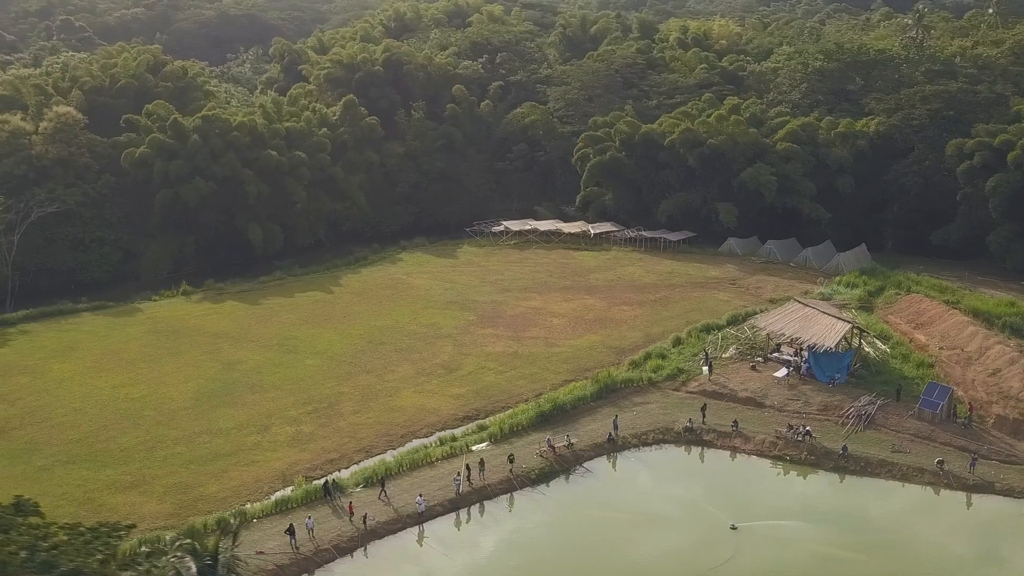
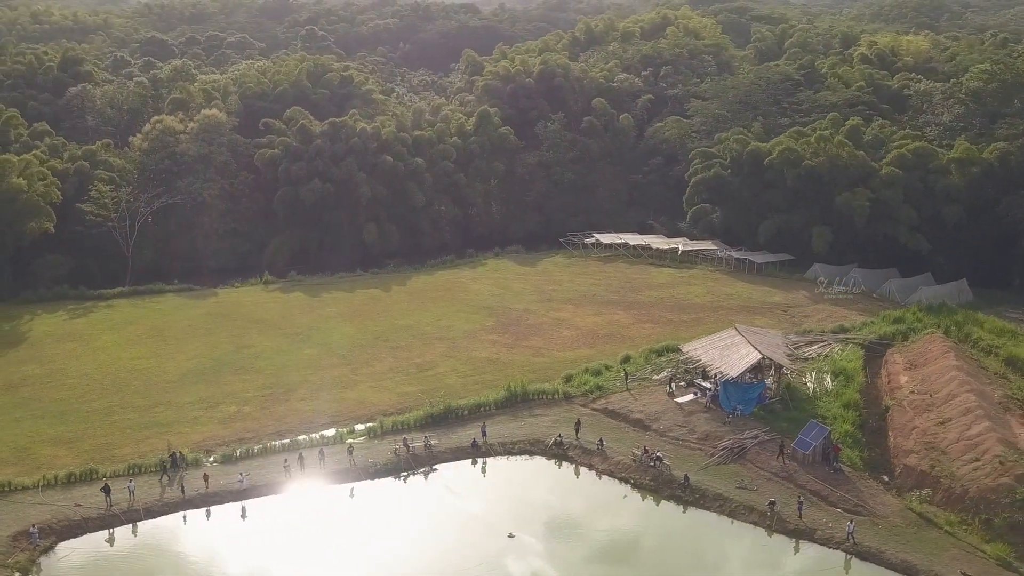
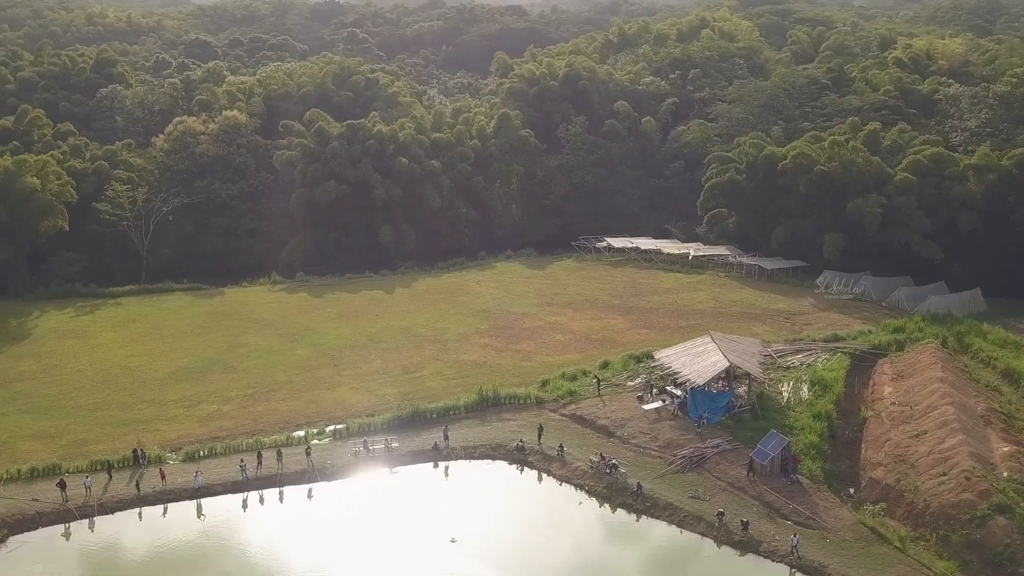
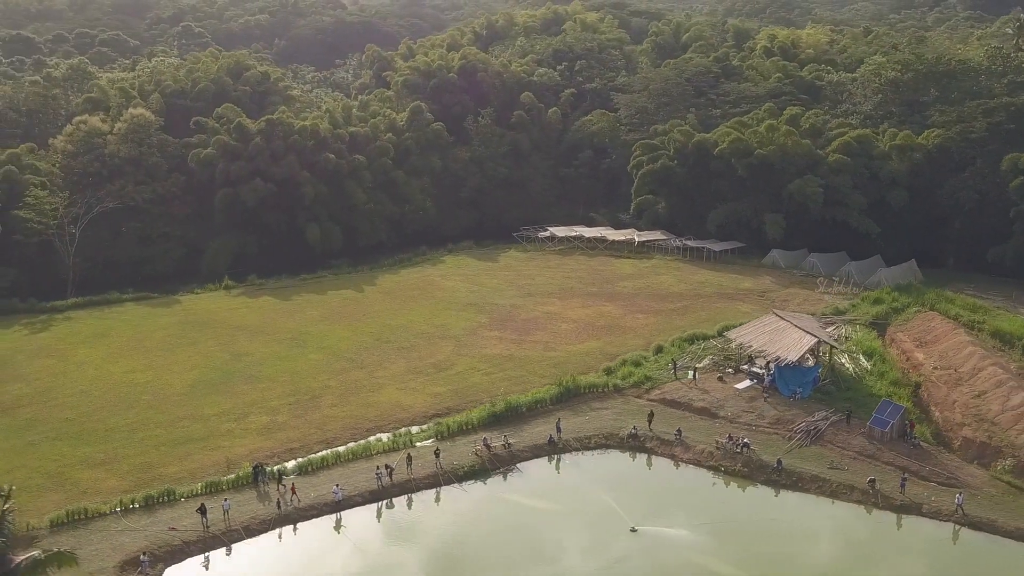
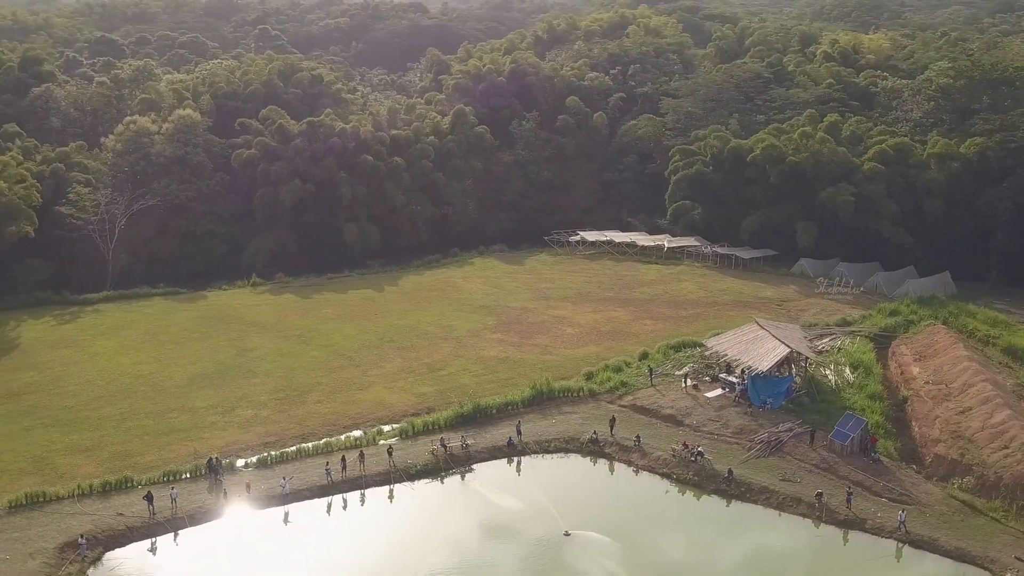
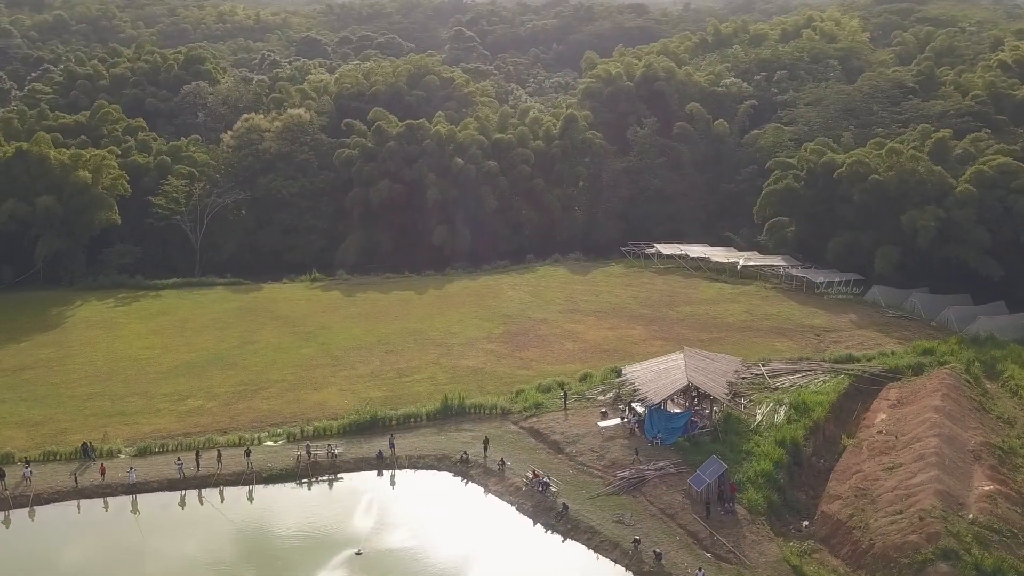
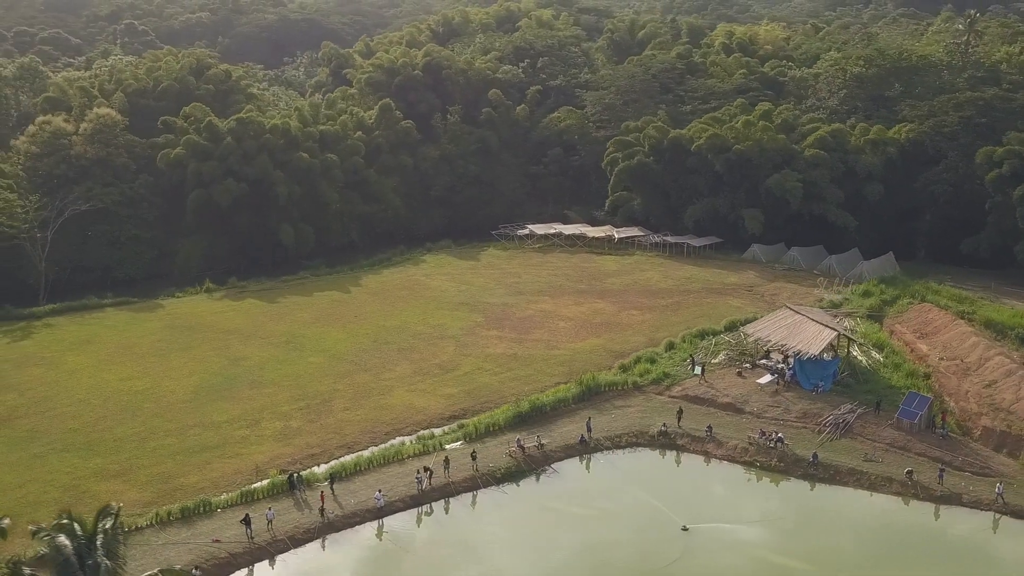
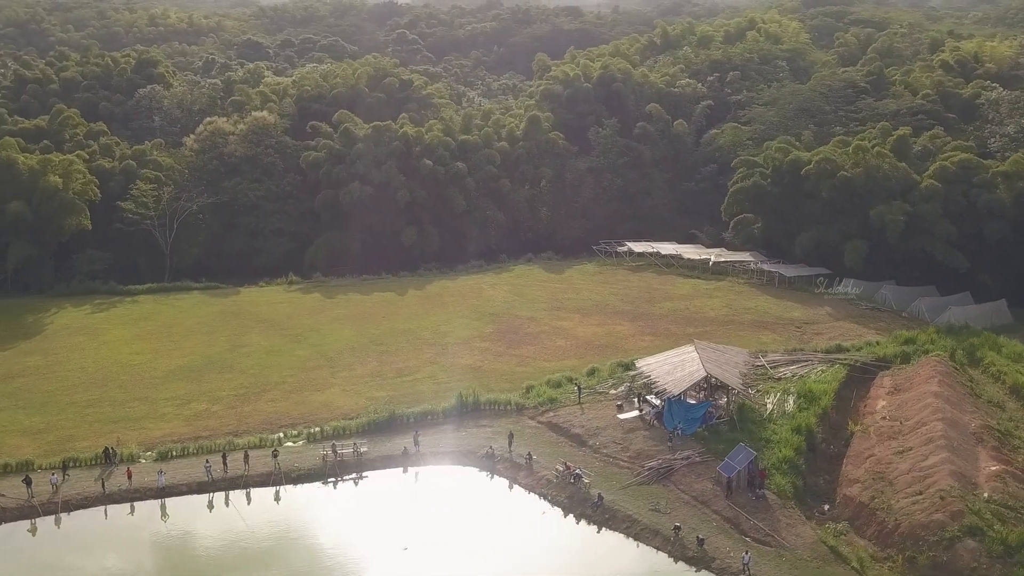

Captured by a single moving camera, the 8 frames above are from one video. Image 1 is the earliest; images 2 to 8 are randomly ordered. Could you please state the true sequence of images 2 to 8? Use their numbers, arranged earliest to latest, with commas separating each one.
7, 4, 5, 2, 3, 8, 6
